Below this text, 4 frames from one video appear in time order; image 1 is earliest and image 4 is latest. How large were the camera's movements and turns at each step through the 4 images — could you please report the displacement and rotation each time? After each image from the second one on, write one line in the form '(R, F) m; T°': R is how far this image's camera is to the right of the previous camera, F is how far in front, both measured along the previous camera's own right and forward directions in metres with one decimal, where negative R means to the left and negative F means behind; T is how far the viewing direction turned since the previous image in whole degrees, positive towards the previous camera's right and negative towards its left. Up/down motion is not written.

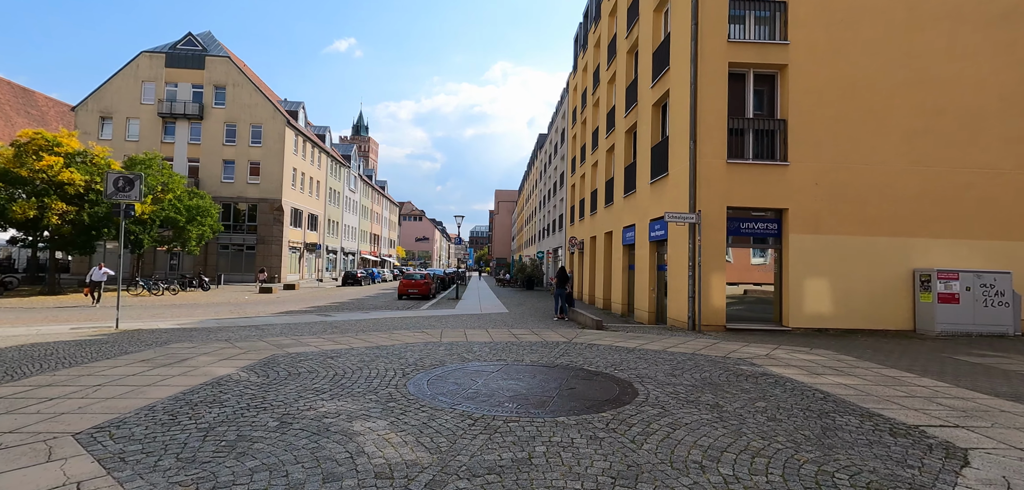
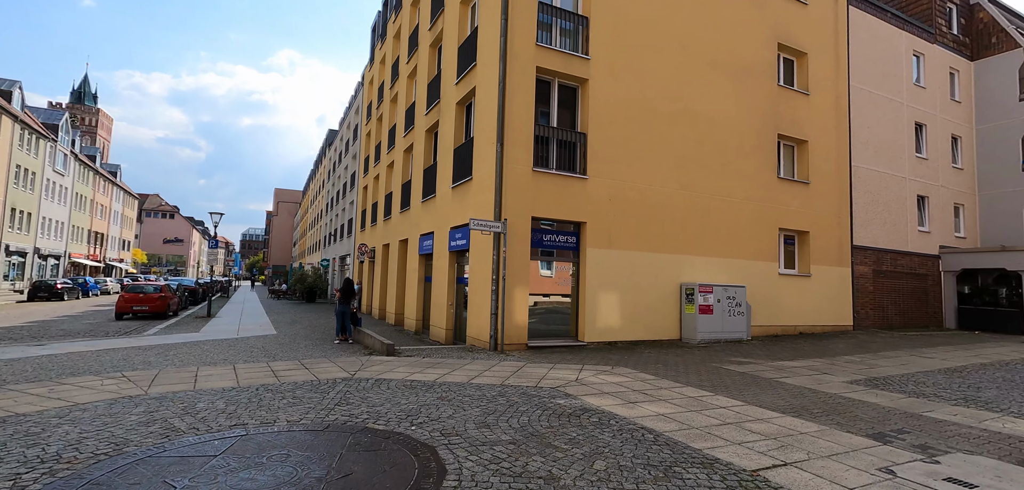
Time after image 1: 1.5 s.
(+0.3, +1.8) m; +25°
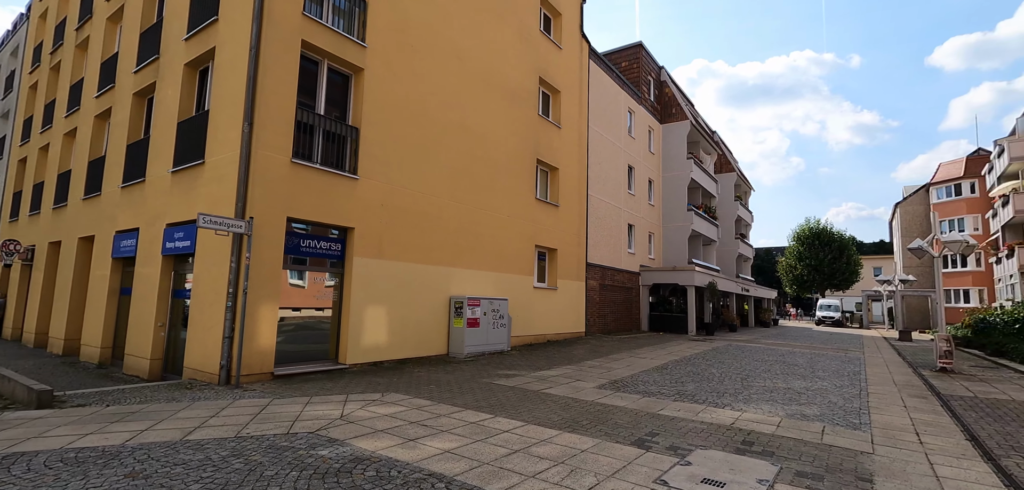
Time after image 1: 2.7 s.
(-0.1, +0.9) m; +29°
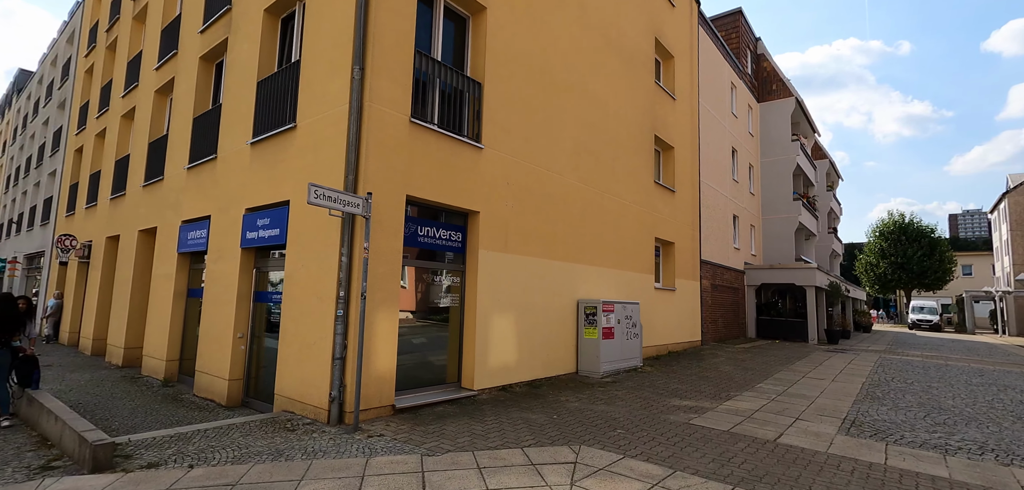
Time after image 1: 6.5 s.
(-2.3, +2.2) m; -3°
